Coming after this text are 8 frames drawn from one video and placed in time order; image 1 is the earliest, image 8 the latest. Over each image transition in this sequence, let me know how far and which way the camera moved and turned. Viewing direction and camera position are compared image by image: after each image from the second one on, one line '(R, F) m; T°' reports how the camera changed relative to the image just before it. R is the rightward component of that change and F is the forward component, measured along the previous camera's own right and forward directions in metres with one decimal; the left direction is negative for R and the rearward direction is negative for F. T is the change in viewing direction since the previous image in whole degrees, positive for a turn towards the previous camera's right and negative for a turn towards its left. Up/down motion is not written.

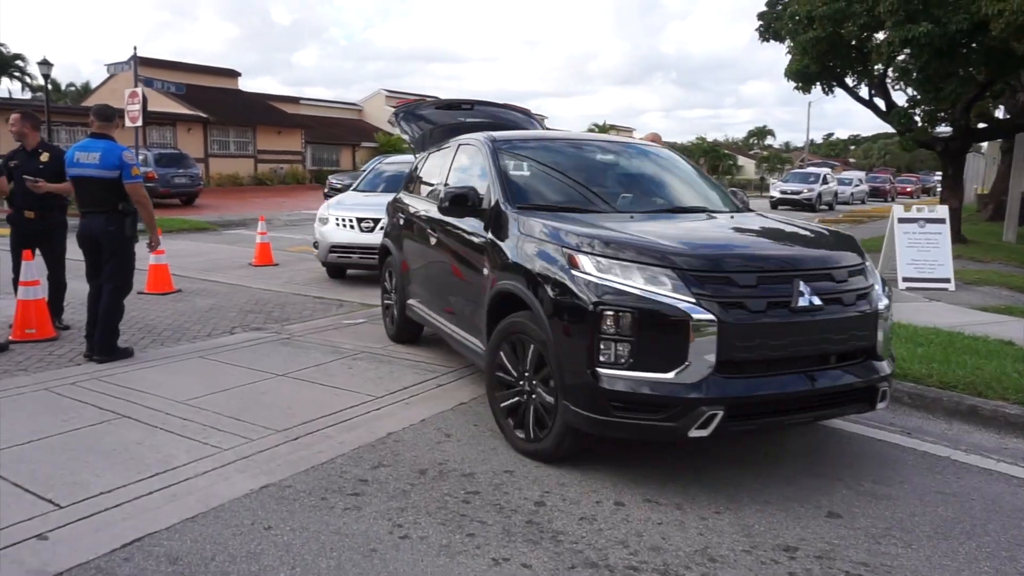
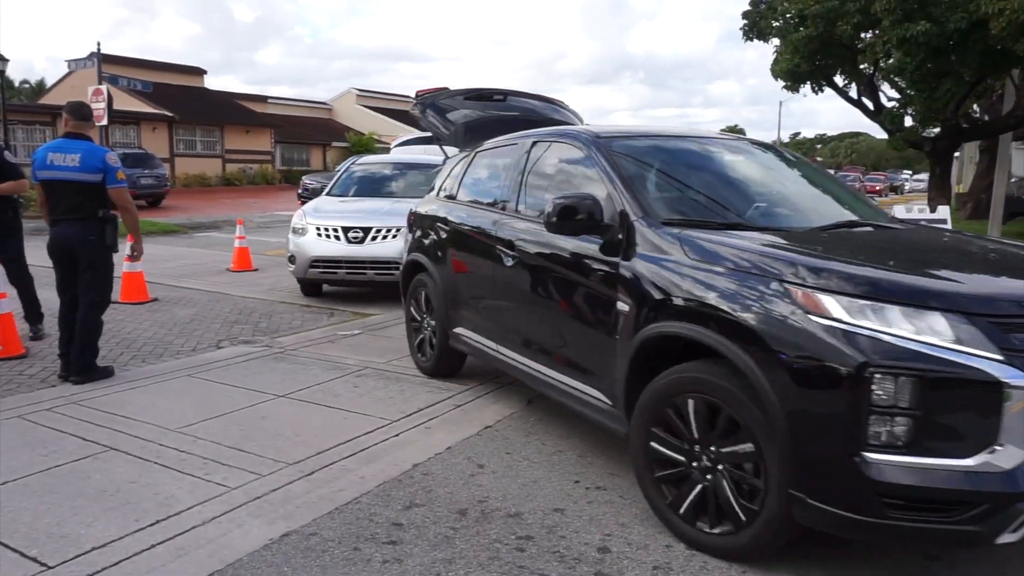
(-0.4, +0.5) m; +2°
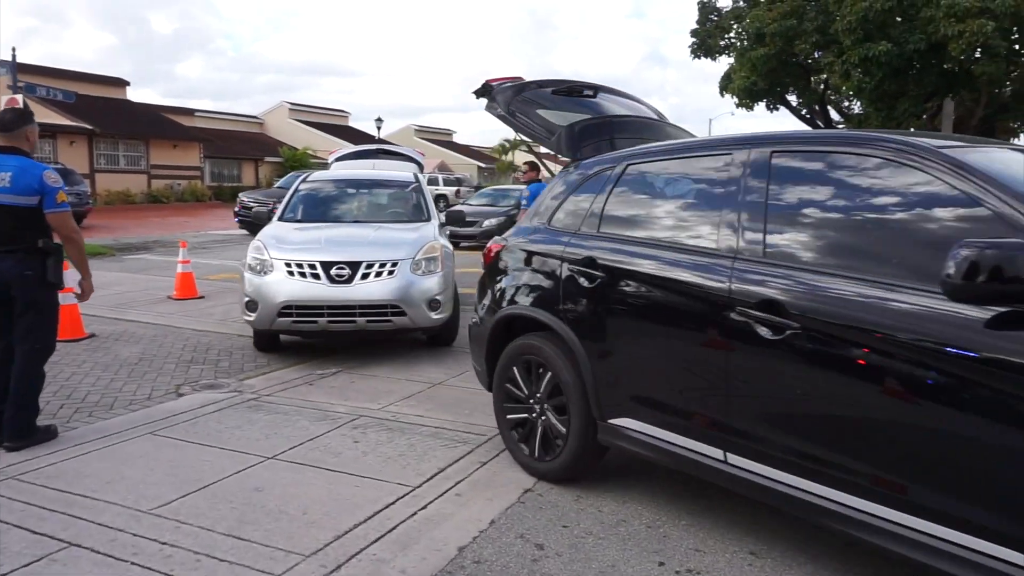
(-0.6, +0.7) m; +5°
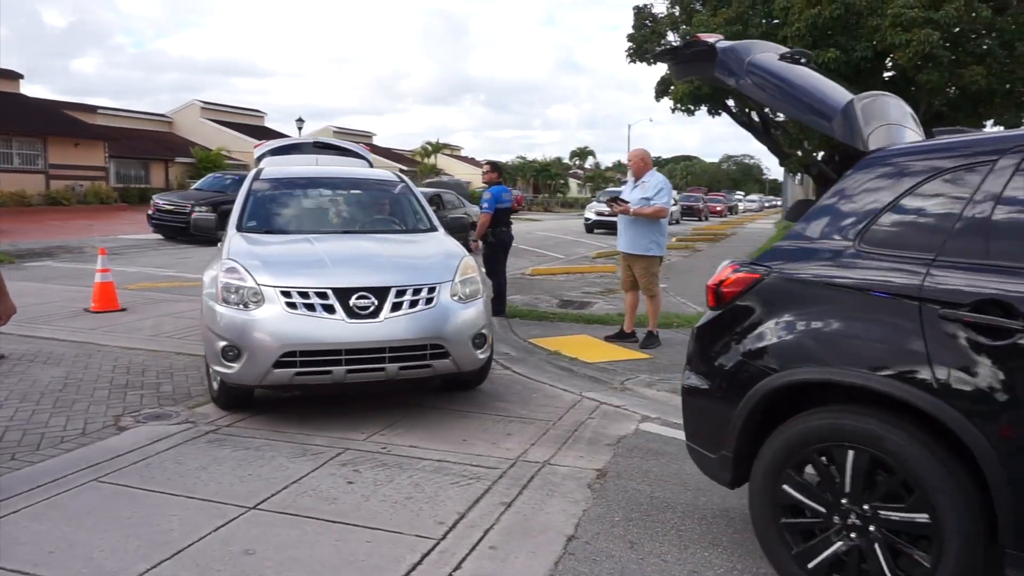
(-0.6, +0.6) m; +6°
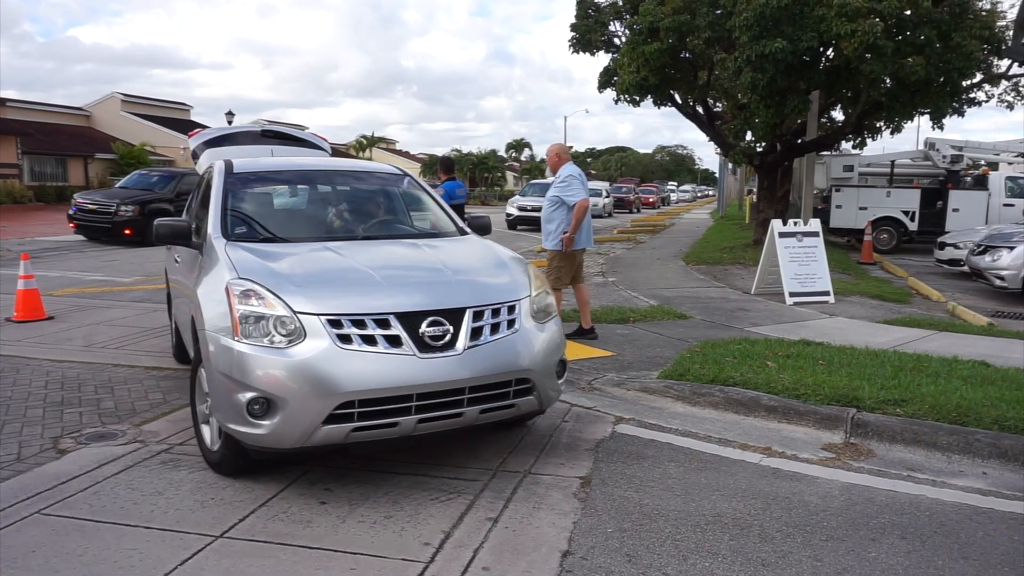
(-0.2, +0.2) m; +5°
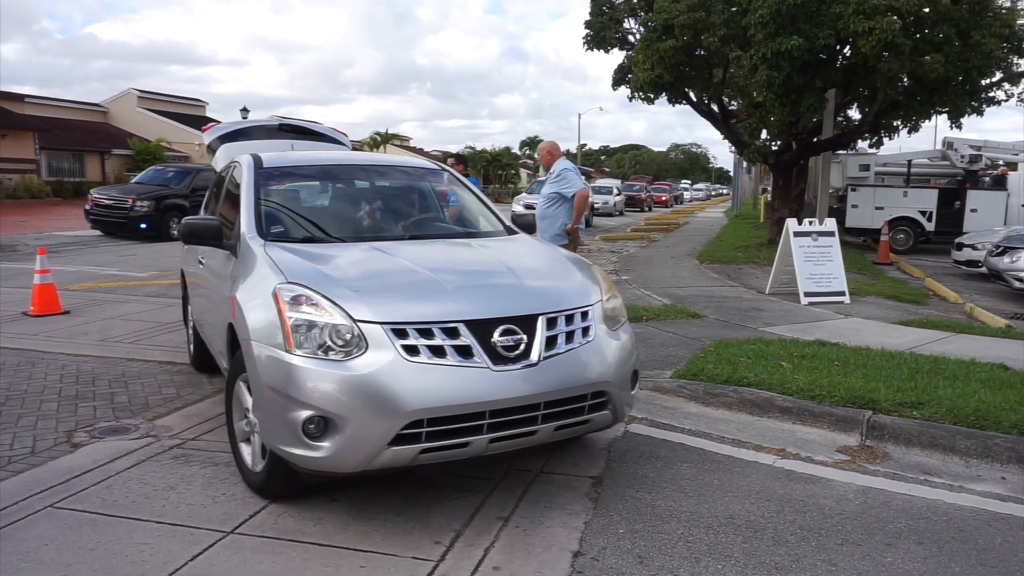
(0.0, 0.0) m; -1°
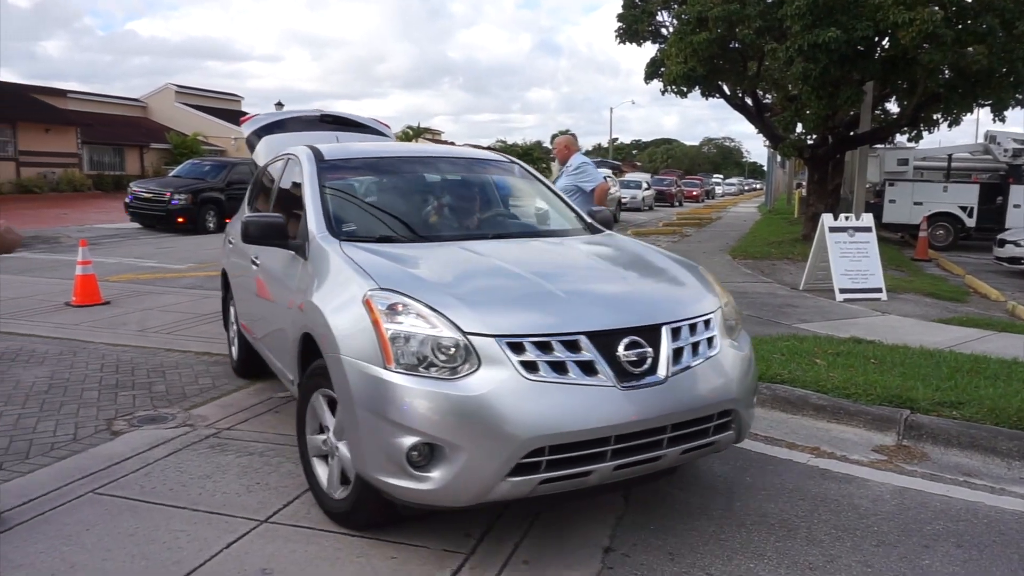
(0.0, 0.0) m; -2°
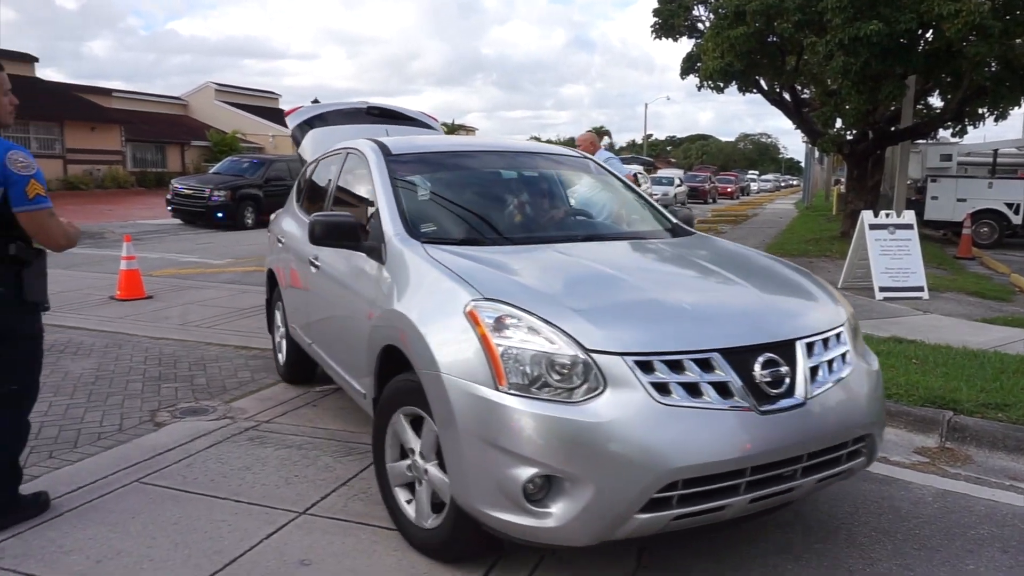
(0.0, 0.0) m; -3°
